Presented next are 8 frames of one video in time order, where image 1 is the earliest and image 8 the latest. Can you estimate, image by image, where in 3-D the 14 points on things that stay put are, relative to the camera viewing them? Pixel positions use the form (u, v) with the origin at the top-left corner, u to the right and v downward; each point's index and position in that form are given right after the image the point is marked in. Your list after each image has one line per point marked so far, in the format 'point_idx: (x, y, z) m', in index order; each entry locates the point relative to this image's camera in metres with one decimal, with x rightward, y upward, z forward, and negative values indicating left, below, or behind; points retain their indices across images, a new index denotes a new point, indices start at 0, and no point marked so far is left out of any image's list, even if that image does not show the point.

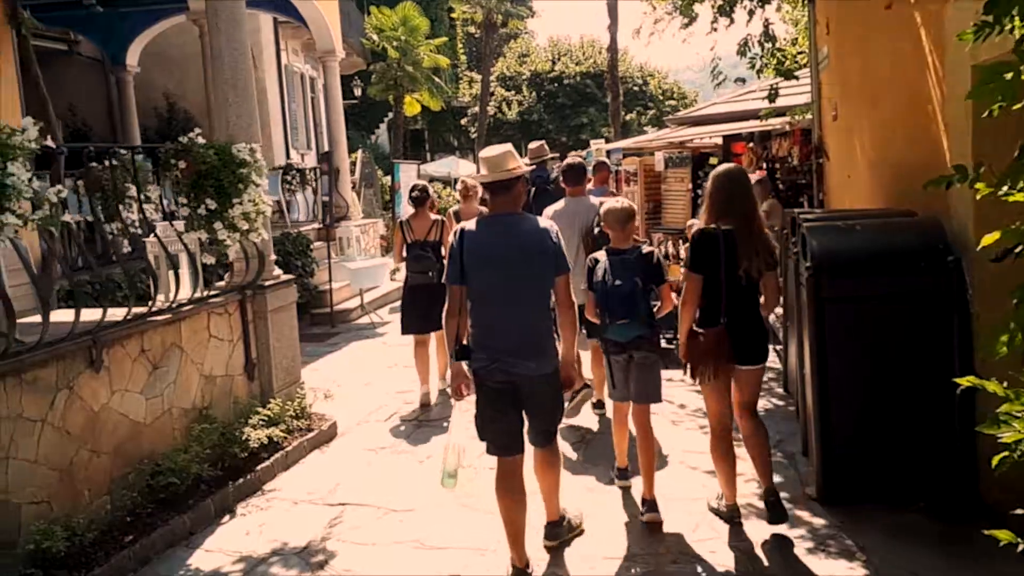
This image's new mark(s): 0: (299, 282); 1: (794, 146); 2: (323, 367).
0: (-2.7, +0.1, +10.6) m
1: (+3.2, +1.6, +9.4) m
2: (-1.9, -0.8, +8.4) m
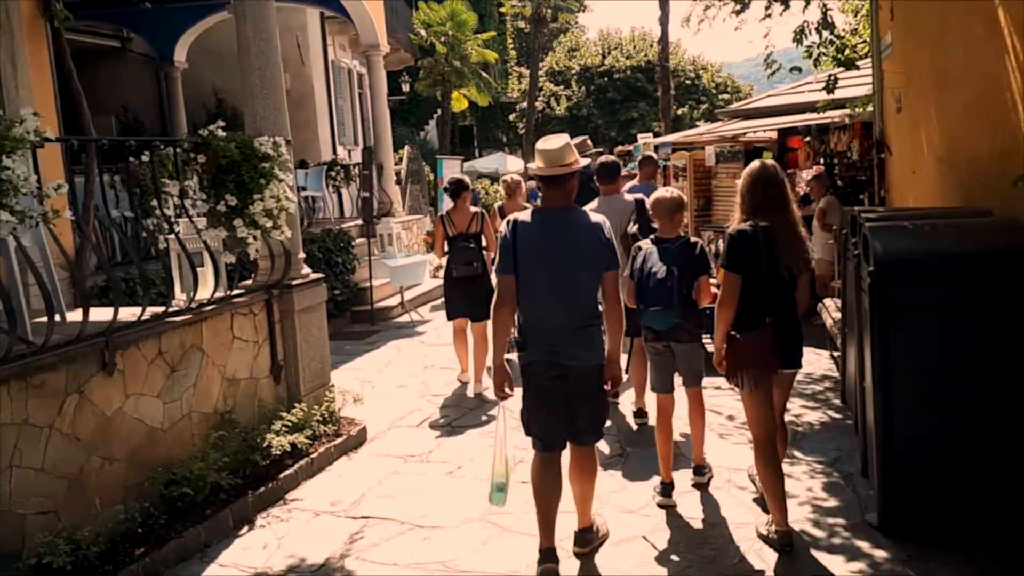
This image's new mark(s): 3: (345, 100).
0: (-2.1, +0.1, +10.4) m
1: (+3.7, +1.6, +8.9) m
2: (-1.5, -0.8, +8.2) m
3: (-3.4, +3.8, +16.7) m
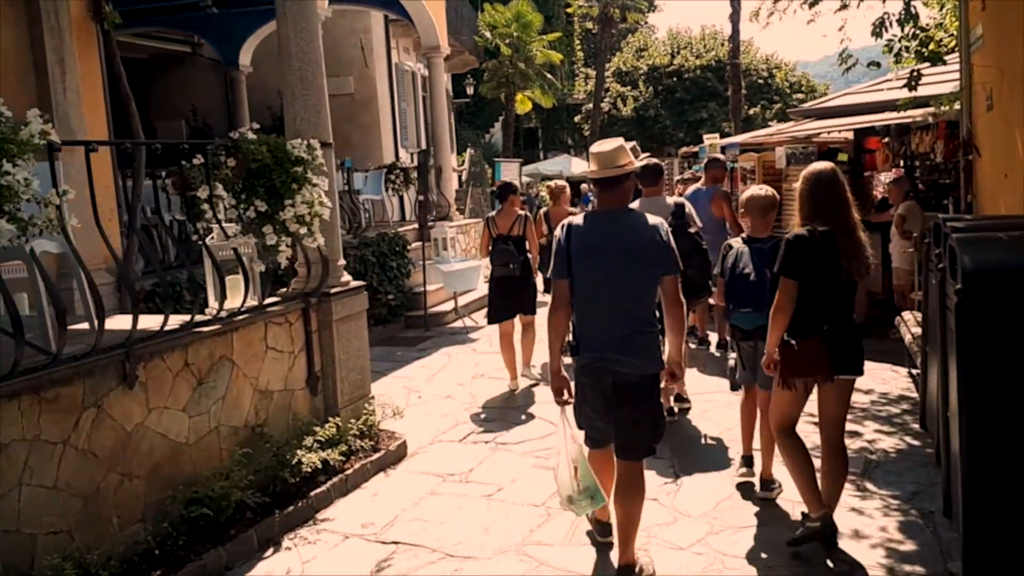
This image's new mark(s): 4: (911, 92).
0: (-1.4, 0.0, +10.2) m
1: (+4.2, +1.5, +8.2) m
2: (-1.0, -0.8, +8.0) m
3: (-2.1, +3.7, +16.6) m
4: (+3.6, +1.8, +7.4) m
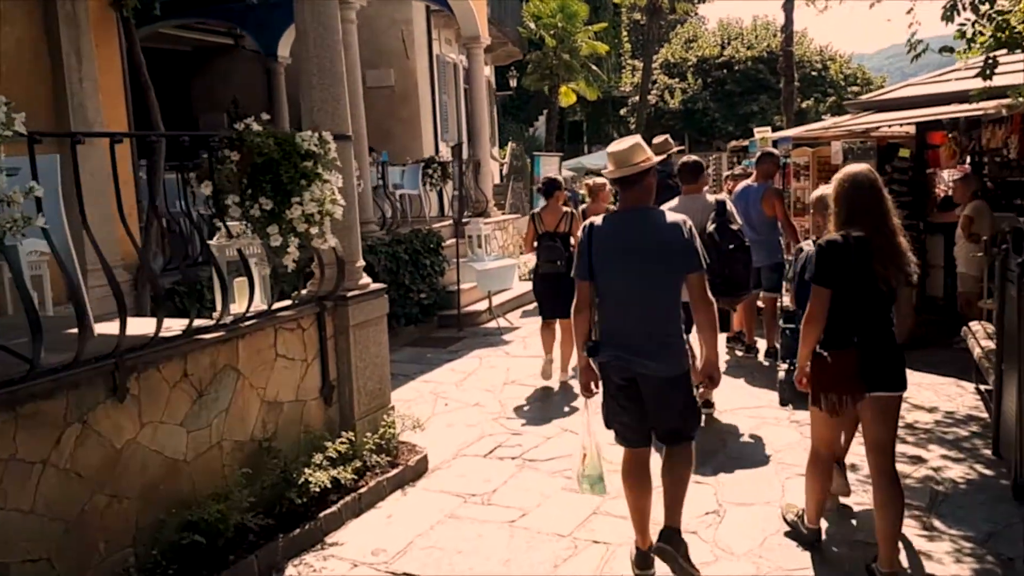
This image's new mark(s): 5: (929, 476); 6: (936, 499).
0: (-1.0, +0.1, +9.9) m
1: (+4.6, +1.4, +7.6) m
2: (-0.7, -0.8, +7.6) m
3: (-1.3, +3.8, +16.3) m
4: (+3.9, +1.7, +6.7) m
5: (+2.5, -1.1, +4.9) m
6: (+2.3, -1.2, +4.5) m
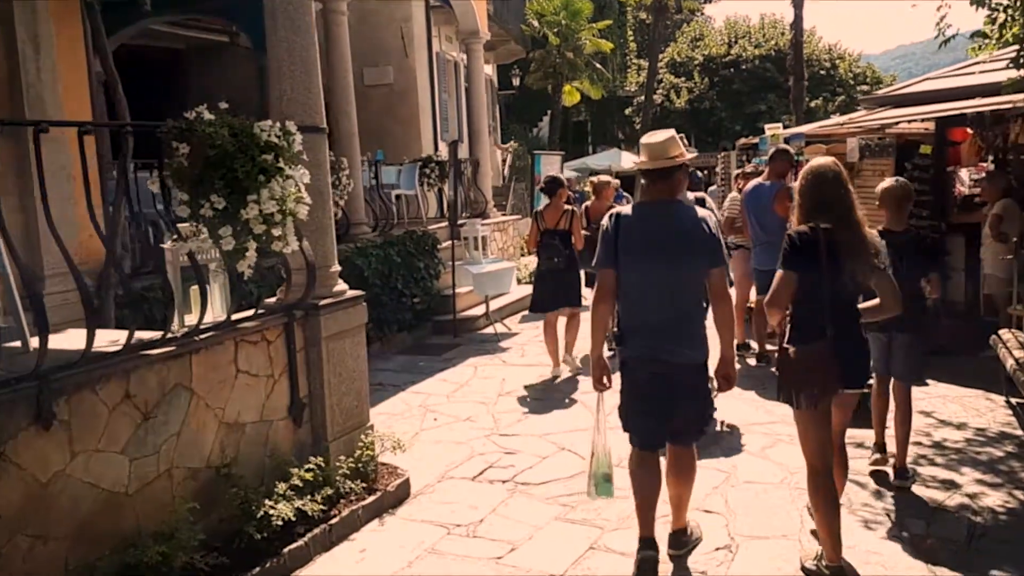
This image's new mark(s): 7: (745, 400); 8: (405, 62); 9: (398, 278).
0: (-1.0, 0.0, +9.4) m
1: (+4.5, +1.4, +7.1) m
2: (-0.7, -0.9, +7.2) m
3: (-1.2, +3.7, +15.8) m
4: (+3.8, +1.6, +6.2) m
5: (+2.4, -1.1, +4.4) m
6: (+2.3, -1.2, +4.0) m
7: (+1.8, -0.9, +6.4) m
8: (-1.9, +3.9, +14.3) m
9: (-1.2, +0.1, +9.0) m
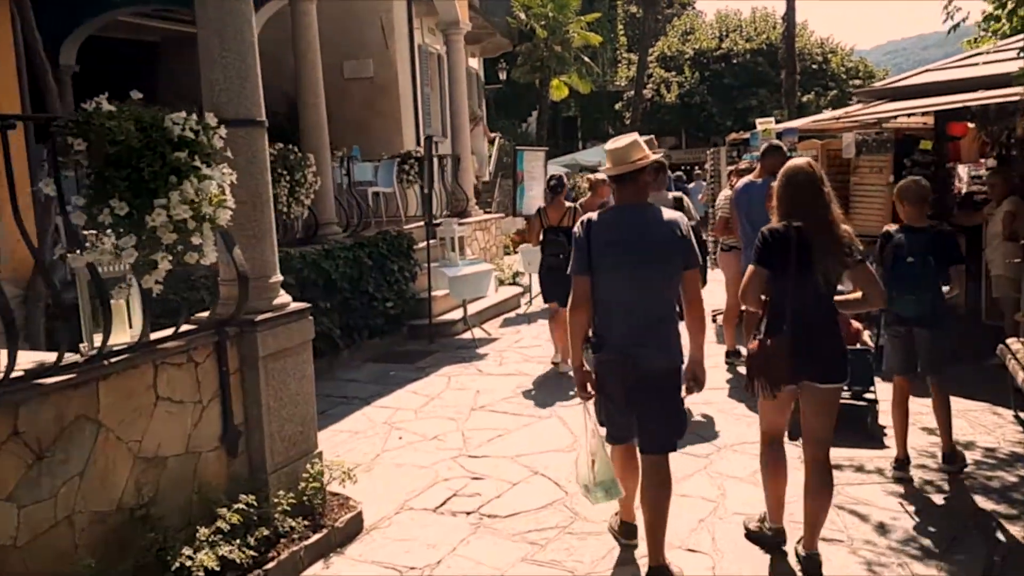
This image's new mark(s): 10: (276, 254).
0: (-1.3, 0.0, +8.9) m
1: (+4.3, +1.3, +6.6) m
2: (-0.9, -0.9, +6.7) m
3: (-1.5, +3.7, +15.3) m
4: (+3.6, +1.6, +5.8) m
5: (+2.2, -1.2, +3.9) m
6: (+2.1, -1.3, +3.6) m
7: (+1.6, -0.9, +6.0) m
8: (-2.1, +3.9, +13.8) m
9: (-1.5, +0.1, +8.5) m
10: (-1.2, +0.2, +4.1) m
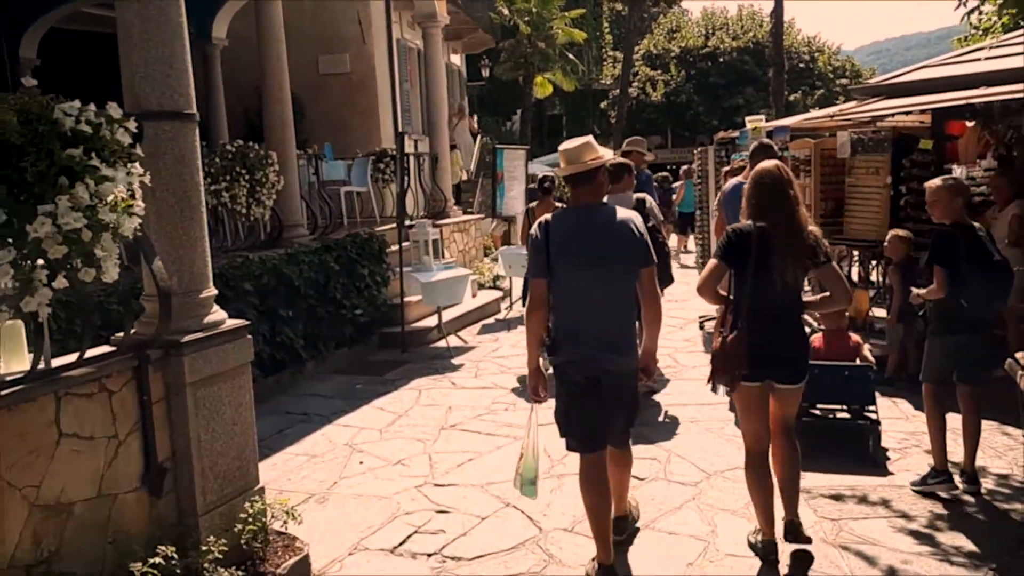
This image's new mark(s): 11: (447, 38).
0: (-1.5, -0.1, +8.4) m
1: (+4.1, +1.2, +6.2) m
2: (-1.1, -1.0, +6.2) m
3: (-1.9, +3.7, +14.8) m
4: (+3.4, +1.5, +5.4) m
5: (+2.1, -1.3, +3.5) m
6: (+1.9, -1.3, +3.2) m
7: (+1.4, -1.0, +5.5) m
8: (-2.5, +3.9, +13.3) m
9: (-1.7, 0.0, +8.0) m
10: (-1.3, +0.1, +3.6) m
11: (-1.5, +5.7, +18.8) m
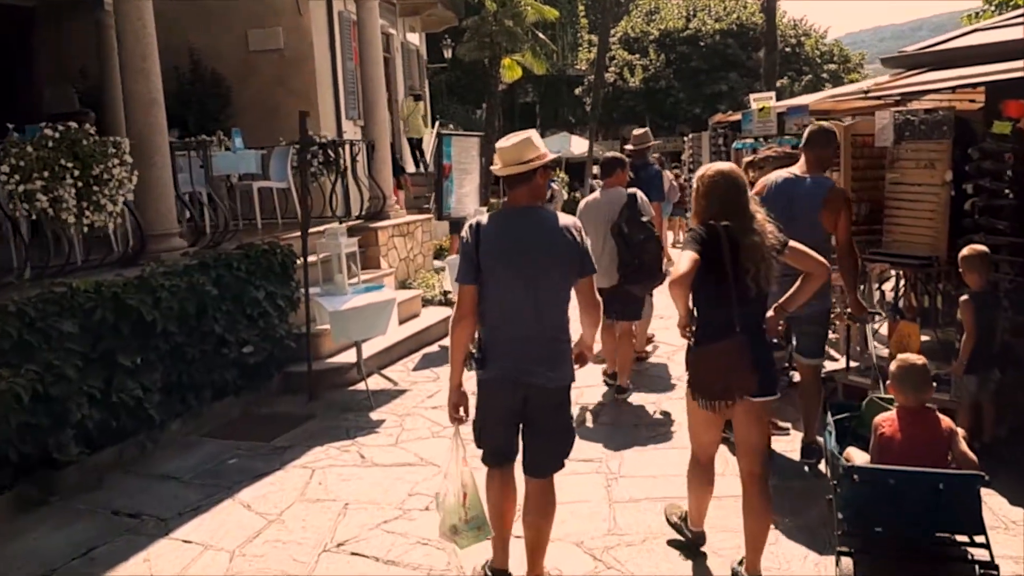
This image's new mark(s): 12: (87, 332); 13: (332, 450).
0: (-2.0, -0.3, +6.5) m
1: (+3.7, +1.0, +4.4) m
2: (-1.5, -1.2, +4.2) m
3: (-2.5, +3.5, +12.8) m
4: (+3.0, +1.3, +3.5) m
5: (+1.7, -1.5, +1.6) m
6: (+1.6, -1.6, +1.3) m
7: (+1.0, -1.2, +3.6) m
8: (-3.1, +3.7, +11.2) m
9: (-2.2, -0.2, +6.0) m
10: (-1.7, -0.2, +1.7) m
11: (-2.2, +5.6, +16.7) m
12: (-2.6, -0.3, +5.0) m
13: (-1.2, -1.1, +5.4) m
